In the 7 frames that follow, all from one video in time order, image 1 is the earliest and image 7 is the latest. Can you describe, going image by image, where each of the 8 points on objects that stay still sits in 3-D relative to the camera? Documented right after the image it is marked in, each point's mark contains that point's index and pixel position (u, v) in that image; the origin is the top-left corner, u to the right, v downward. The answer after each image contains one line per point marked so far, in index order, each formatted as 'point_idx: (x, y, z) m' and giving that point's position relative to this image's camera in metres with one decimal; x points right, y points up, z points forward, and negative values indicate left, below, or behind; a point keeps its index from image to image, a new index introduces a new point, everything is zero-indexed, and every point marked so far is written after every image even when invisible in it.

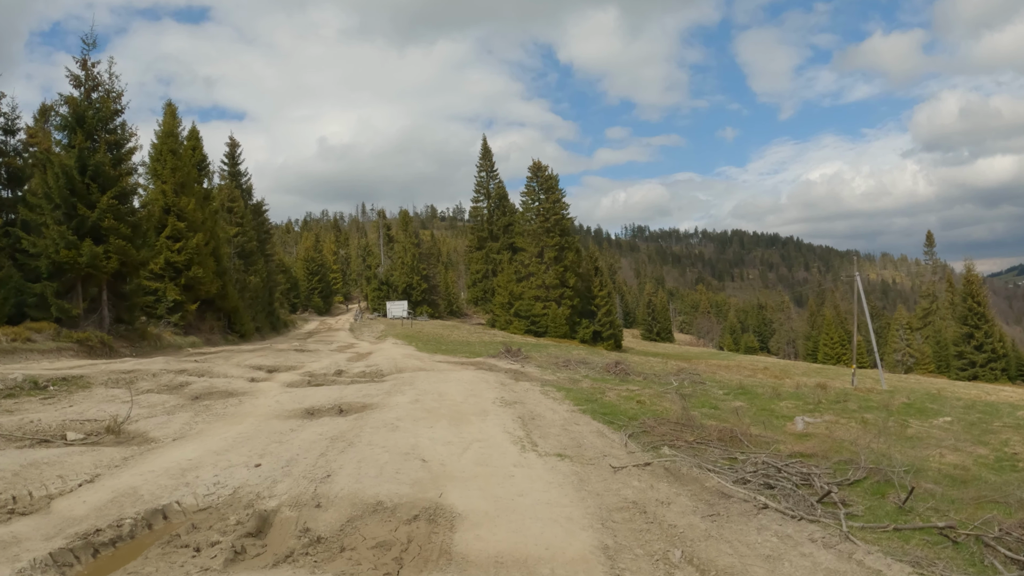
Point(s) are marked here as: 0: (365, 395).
0: (-3.6, -2.6, +13.6) m
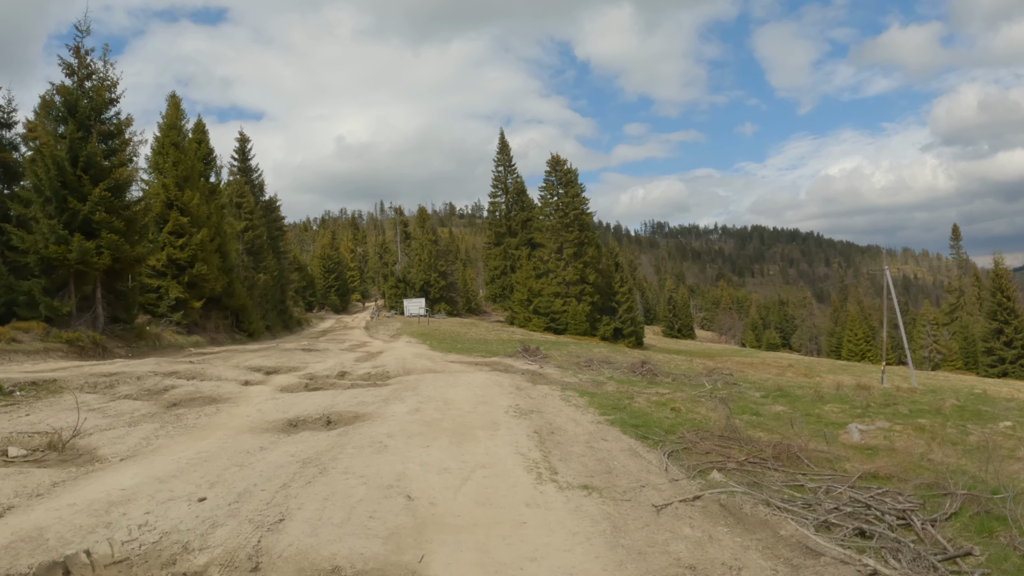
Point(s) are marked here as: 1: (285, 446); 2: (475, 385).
0: (-3.2, -2.4, +11.9) m
1: (-3.5, -2.5, +8.6) m
2: (-0.9, -2.5, +14.0) m
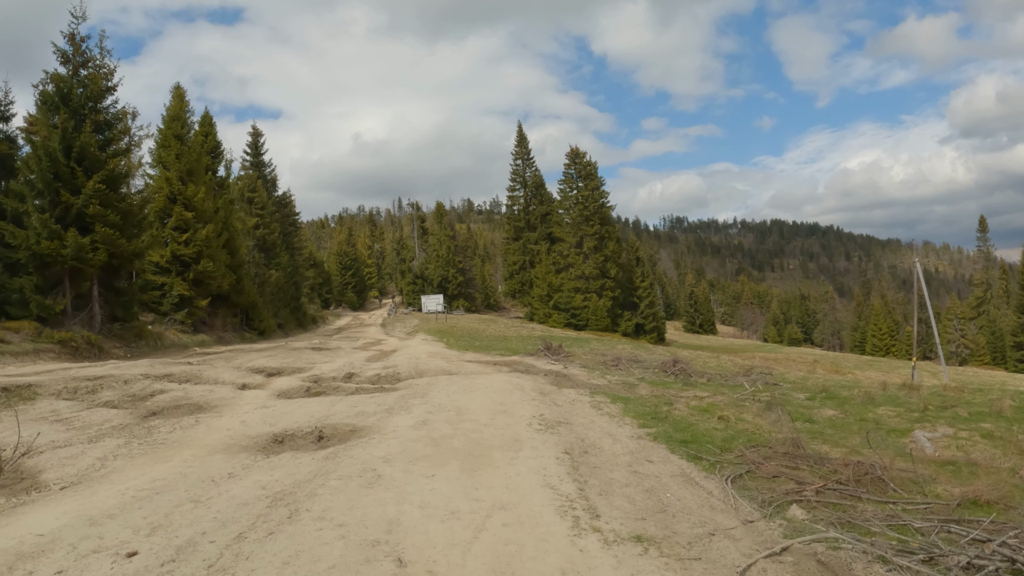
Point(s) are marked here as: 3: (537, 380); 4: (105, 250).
0: (-2.8, -2.3, +10.3) m
1: (-3.2, -2.3, +7.0) m
2: (-0.4, -2.3, +12.4) m
3: (+0.8, -2.5, +15.0) m
4: (-15.3, +1.5, +20.7) m
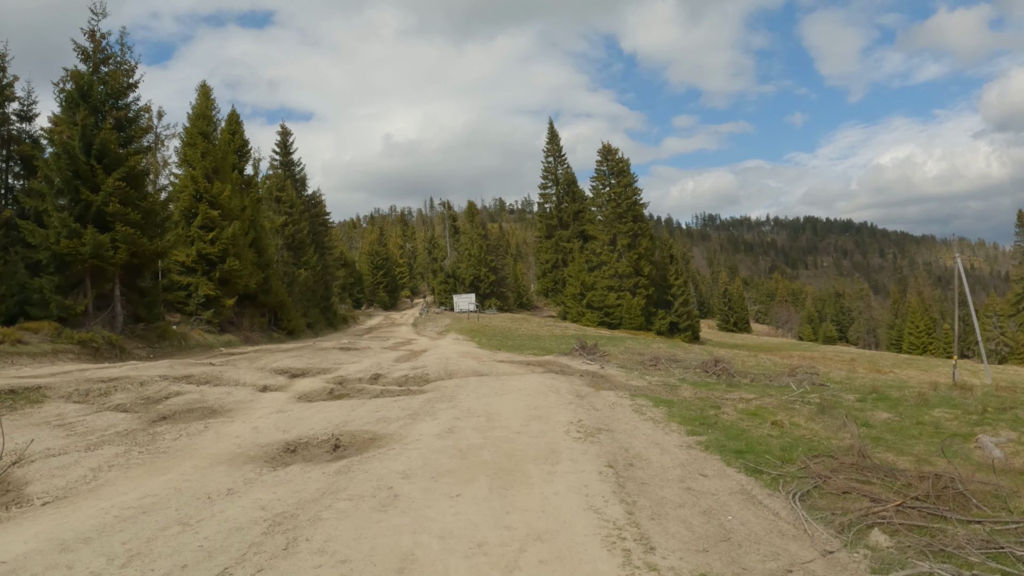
0: (-2.3, -2.2, +9.5) m
1: (-2.8, -2.2, +6.2) m
2: (+0.3, -2.2, +11.4) m
3: (+1.5, -2.3, +14.0) m
4: (-14.3, +1.4, +20.5) m
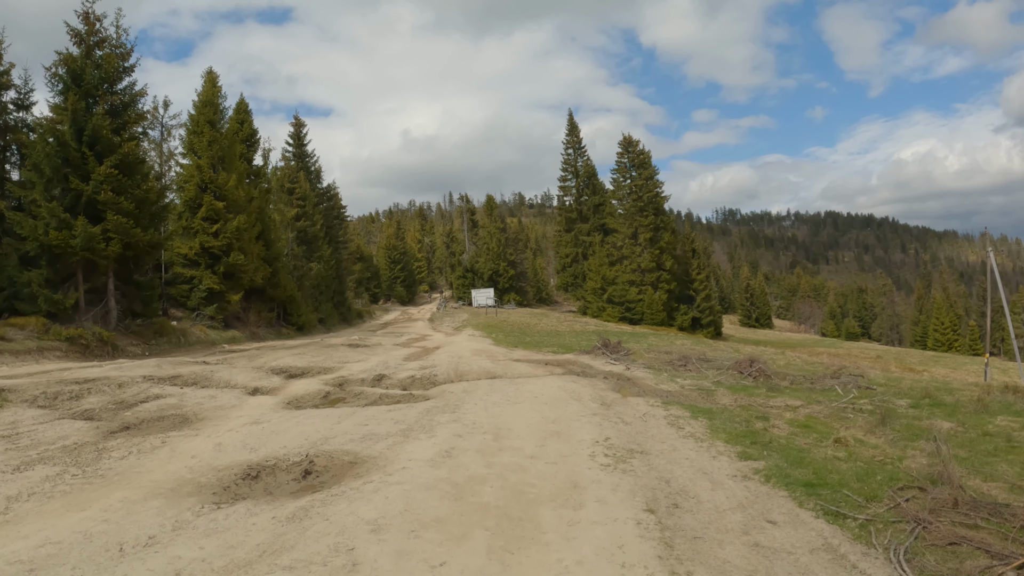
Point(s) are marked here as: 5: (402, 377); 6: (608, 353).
0: (-2.1, -2.1, +8.0) m
1: (-2.8, -2.1, +4.8) m
2: (+0.5, -2.0, +9.8) m
3: (+1.9, -2.2, +12.4) m
4: (-13.7, +1.7, +19.3) m
5: (-3.1, -2.5, +15.5) m
6: (+3.4, -2.3, +19.6) m
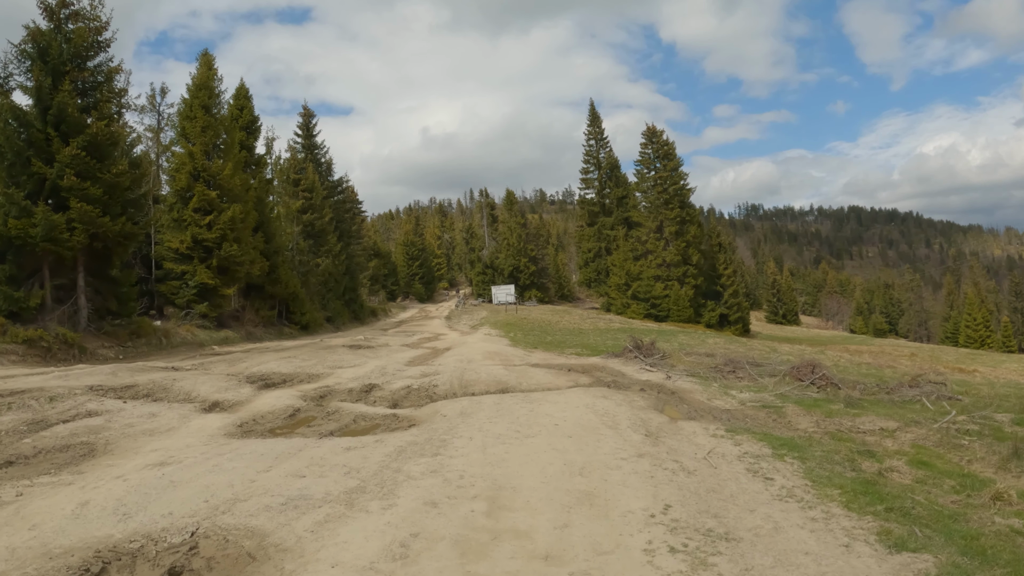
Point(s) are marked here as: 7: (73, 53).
0: (-2.0, -1.9, +5.4) m
1: (-2.8, -2.0, +2.2) m
2: (+0.7, -1.8, +7.1) m
3: (+2.1, -2.0, +9.6) m
4: (-13.2, +1.8, +17.2) m
5: (-2.7, -2.3, +13.0) m
6: (+3.9, -2.1, +16.8) m
7: (-14.9, +8.1, +18.8) m
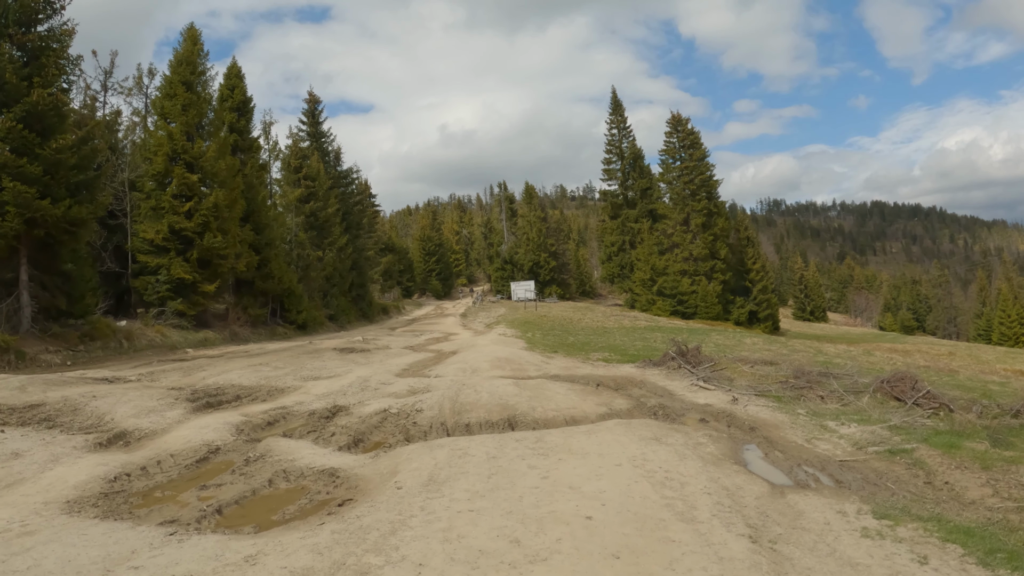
0: (-2.1, -1.8, +2.3) m
1: (-3.0, -2.0, -0.9) m
2: (+0.6, -1.7, +3.9) m
3: (+2.2, -1.9, +6.3) m
4: (-12.9, +2.0, +14.4) m
5: (-2.6, -2.2, +9.9) m
6: (+4.2, -1.9, +13.4) m
7: (-14.5, +8.2, +16.1) m
